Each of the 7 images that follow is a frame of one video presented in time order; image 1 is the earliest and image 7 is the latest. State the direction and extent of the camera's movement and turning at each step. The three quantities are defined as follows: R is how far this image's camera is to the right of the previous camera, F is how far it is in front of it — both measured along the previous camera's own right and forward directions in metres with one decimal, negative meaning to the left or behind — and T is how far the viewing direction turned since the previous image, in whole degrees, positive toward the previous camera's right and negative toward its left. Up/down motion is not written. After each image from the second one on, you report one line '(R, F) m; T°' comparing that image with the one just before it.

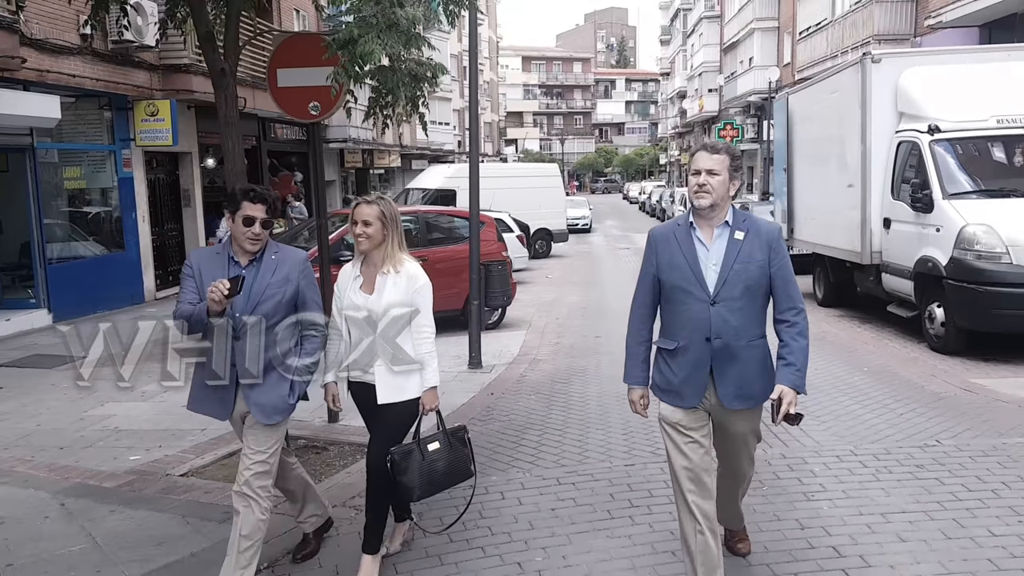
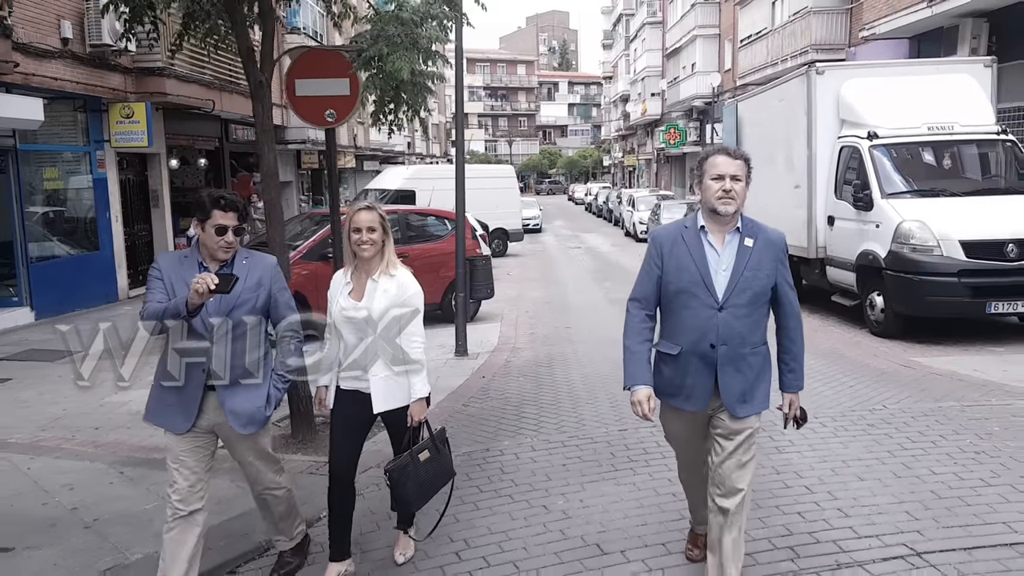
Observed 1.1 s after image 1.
(-0.4, -0.6) m; +4°
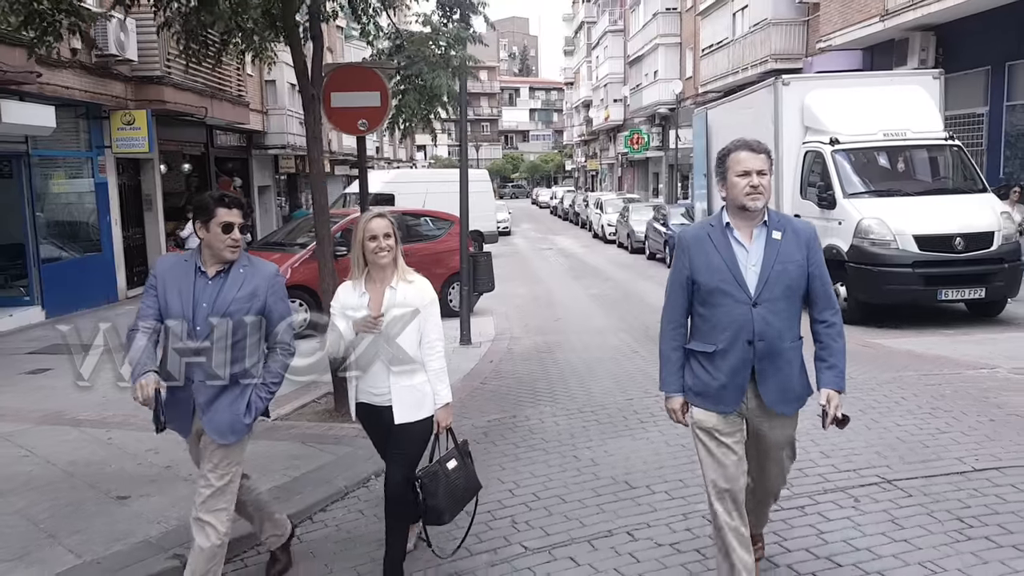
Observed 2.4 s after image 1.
(-0.5, -0.8) m; +3°
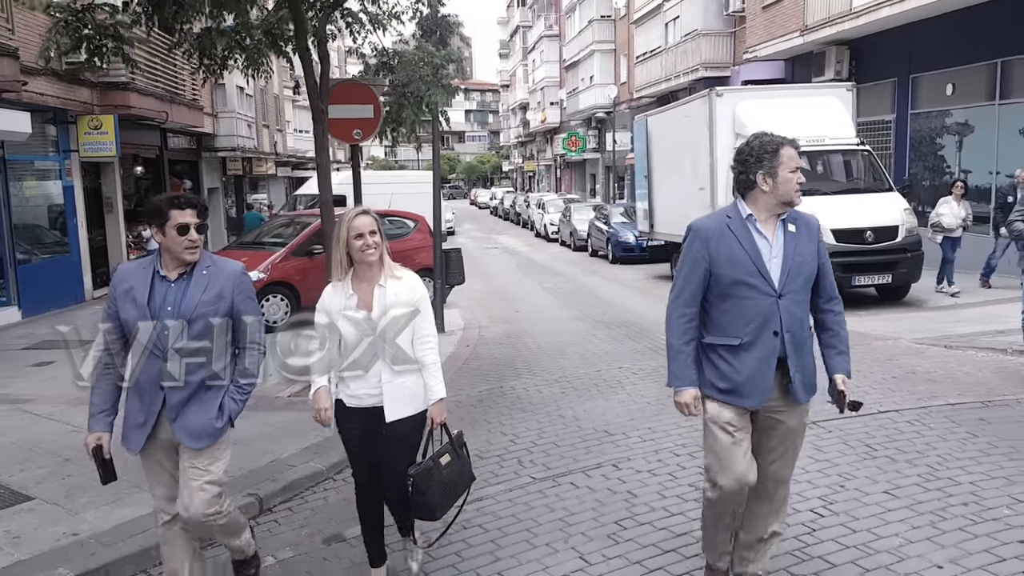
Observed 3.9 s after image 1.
(-0.4, -1.0) m; +4°
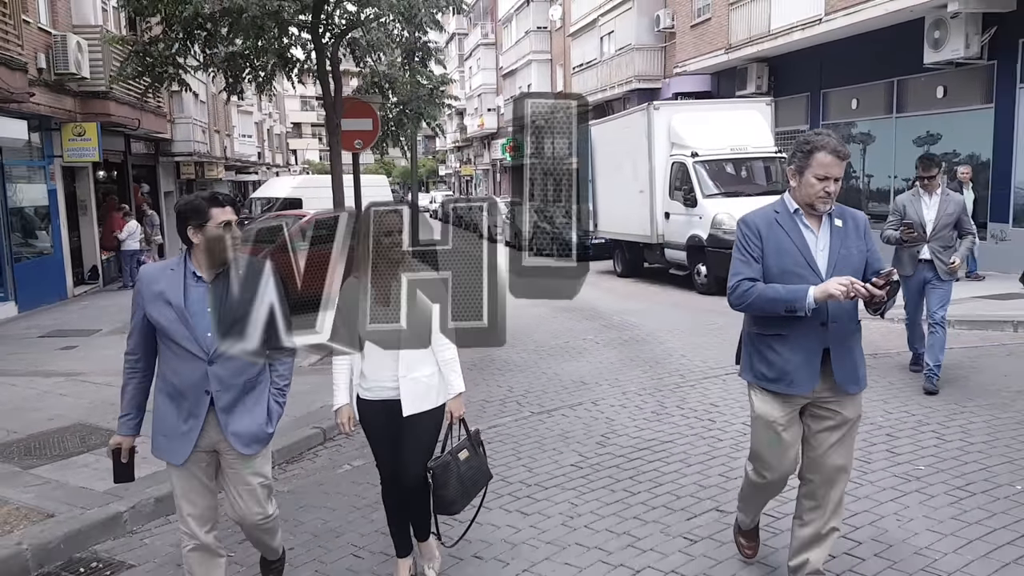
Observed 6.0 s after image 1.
(-0.5, -1.4) m; +5°
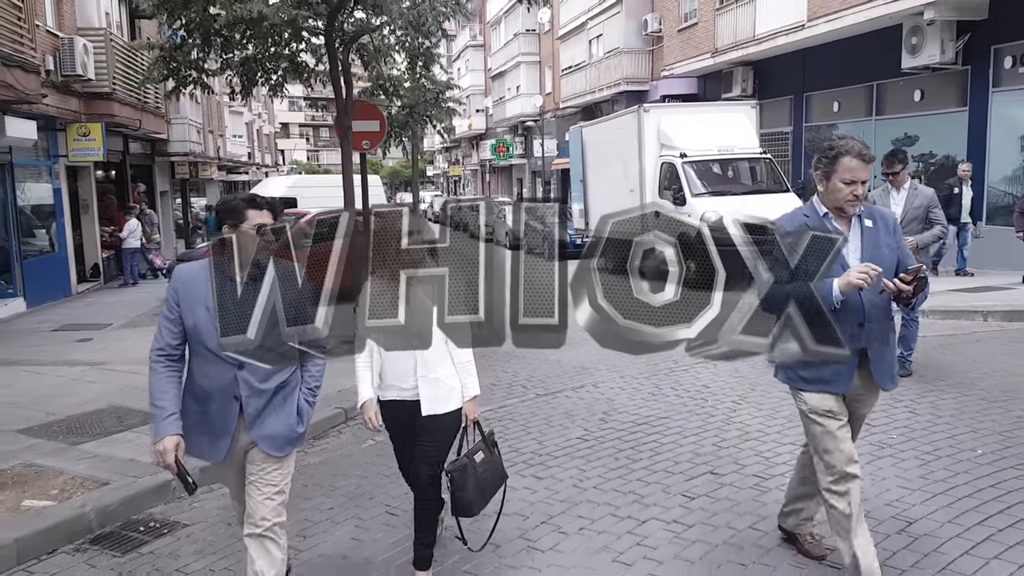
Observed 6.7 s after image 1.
(-0.2, -0.5) m; +1°
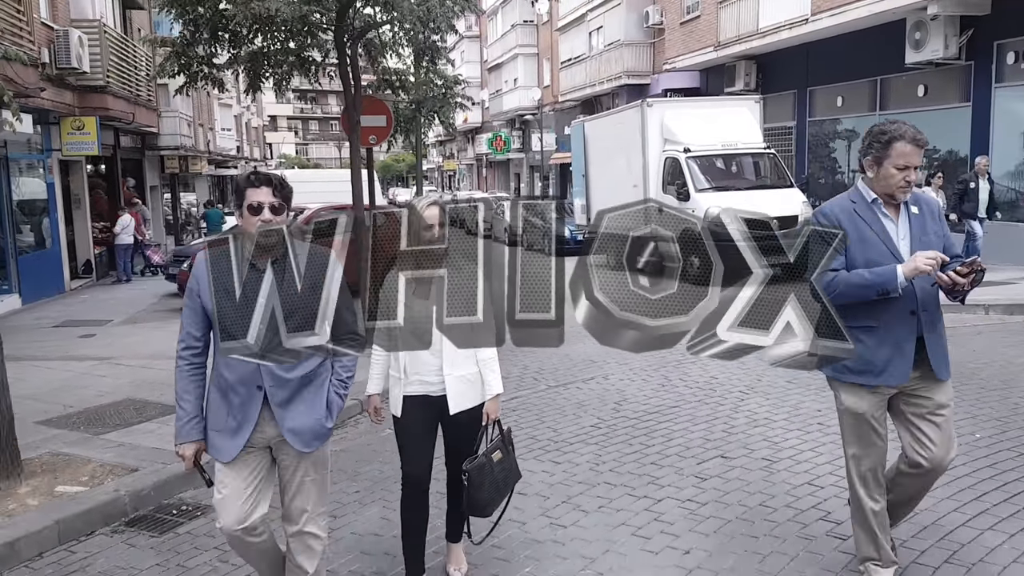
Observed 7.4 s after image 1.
(-0.1, -0.2) m; 0°
